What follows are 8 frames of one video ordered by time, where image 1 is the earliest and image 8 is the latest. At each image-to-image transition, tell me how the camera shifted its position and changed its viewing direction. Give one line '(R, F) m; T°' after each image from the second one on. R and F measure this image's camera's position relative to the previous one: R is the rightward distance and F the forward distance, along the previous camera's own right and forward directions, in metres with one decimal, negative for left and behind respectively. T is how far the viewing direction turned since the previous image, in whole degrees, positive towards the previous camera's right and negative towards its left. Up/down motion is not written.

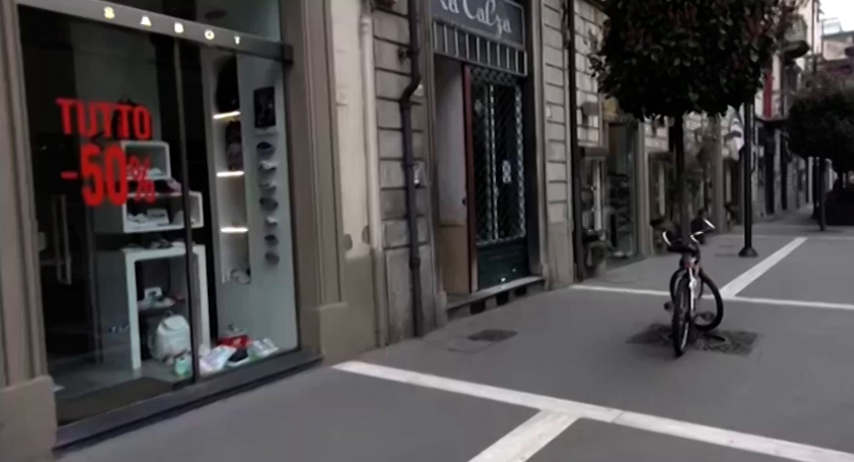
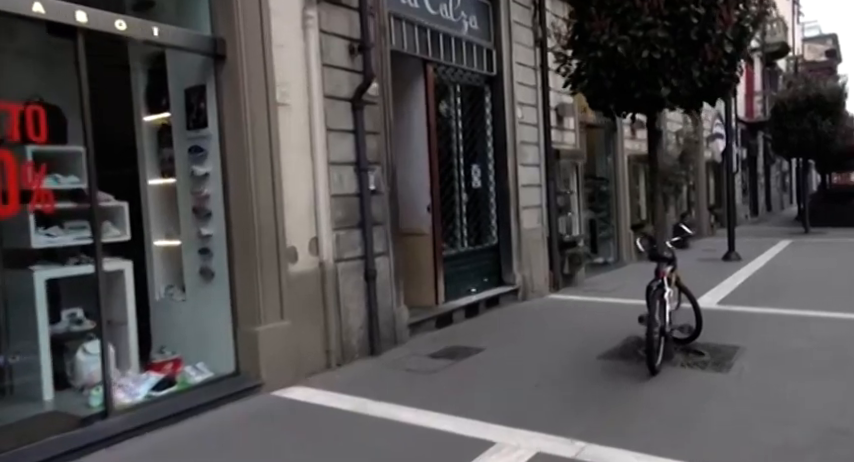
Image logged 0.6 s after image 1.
(+0.3, +0.5) m; +1°
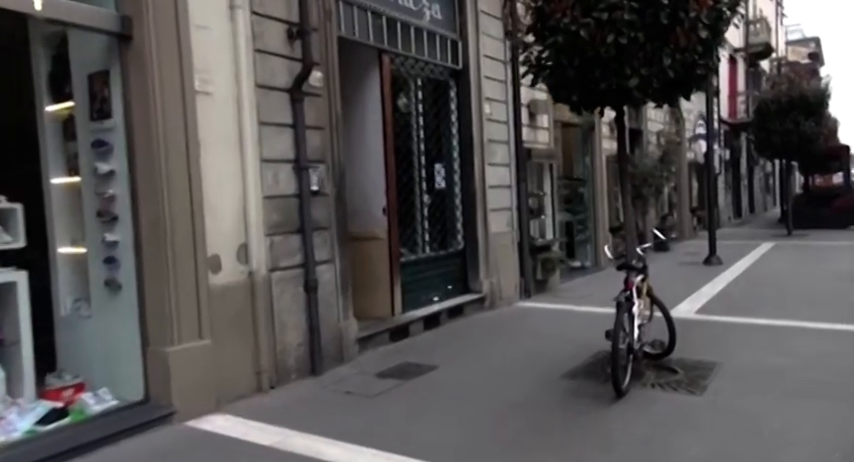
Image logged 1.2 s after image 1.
(+0.3, +0.7) m; +1°
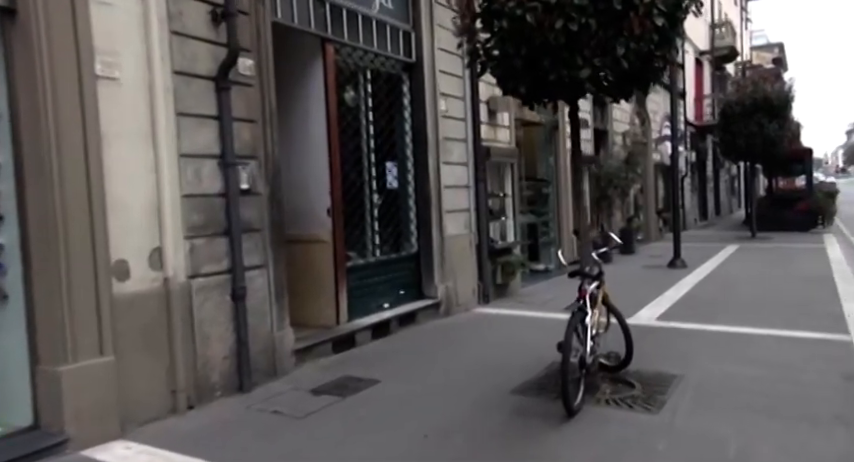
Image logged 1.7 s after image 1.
(+0.2, +0.5) m; +2°
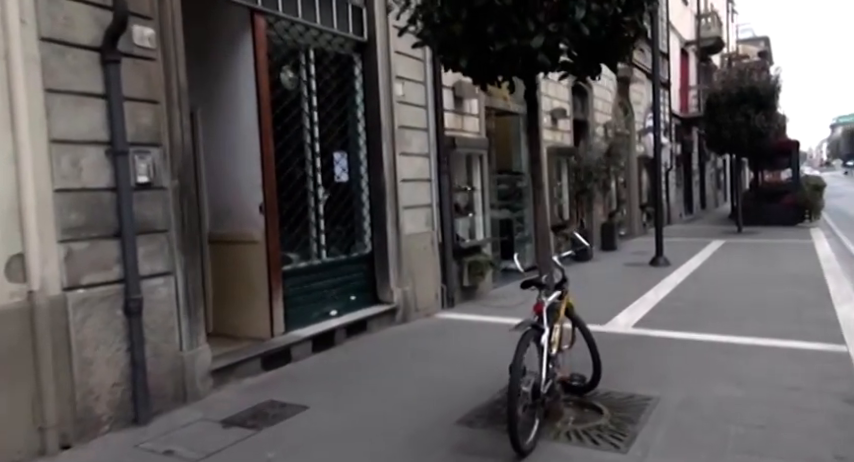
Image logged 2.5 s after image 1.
(+0.4, +0.9) m; +1°
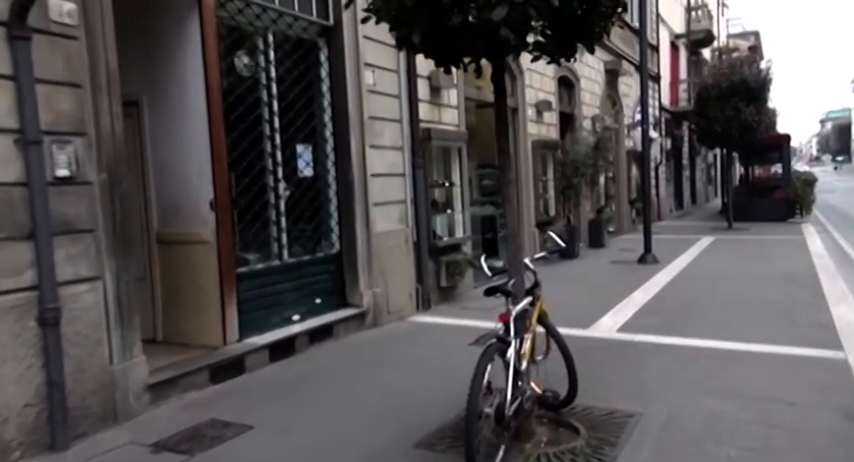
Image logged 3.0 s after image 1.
(+0.2, +0.5) m; +1°
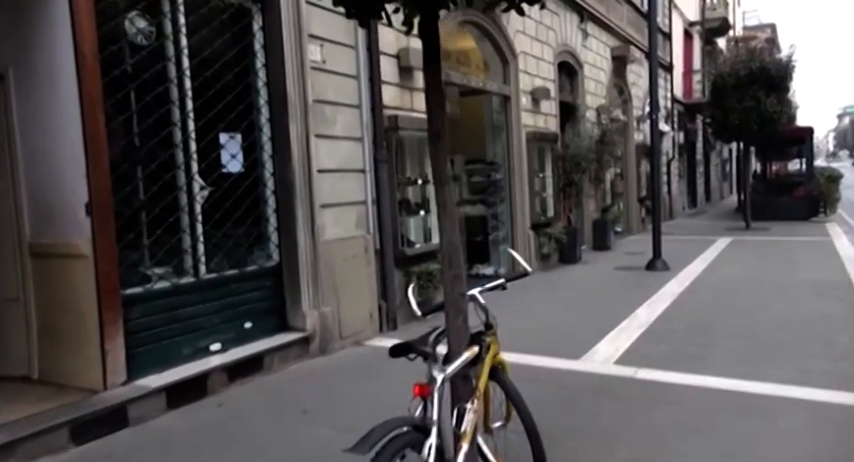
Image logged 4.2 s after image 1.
(+0.5, +1.4) m; -1°
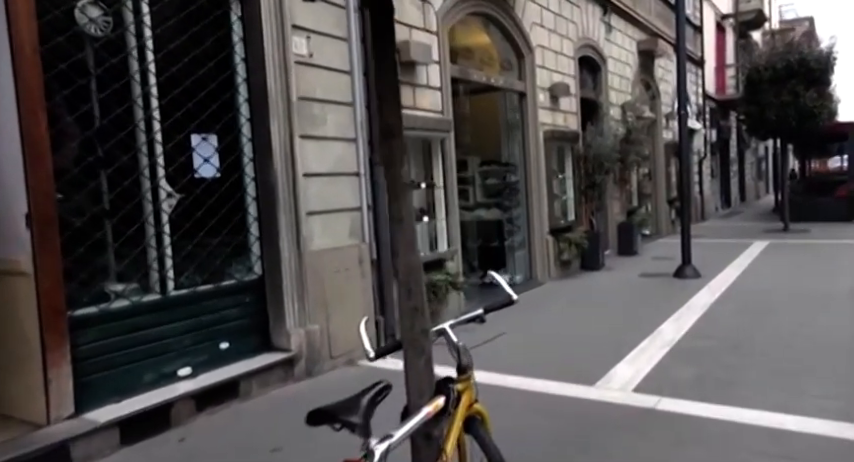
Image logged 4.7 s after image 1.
(+0.3, +0.6) m; -2°
